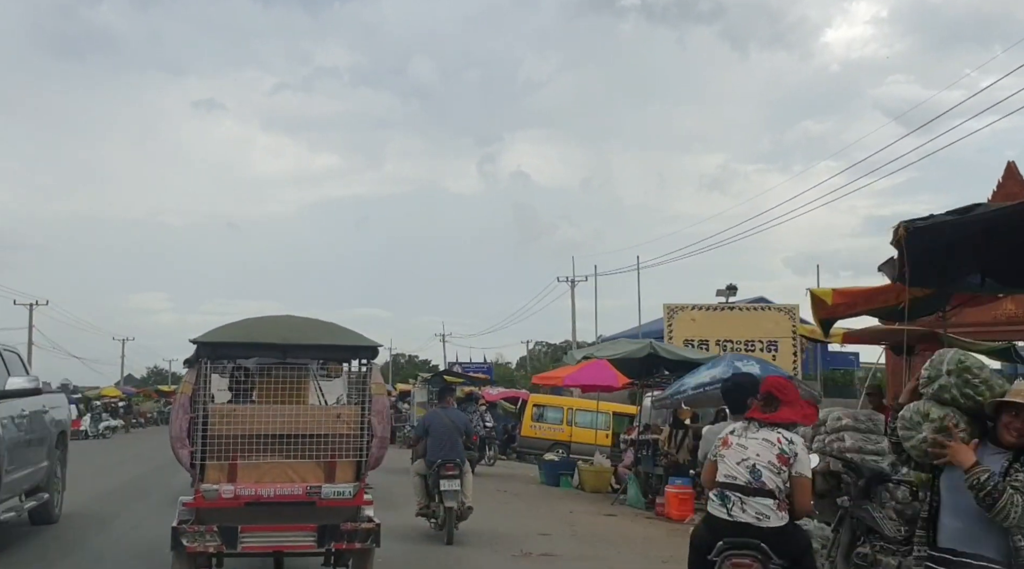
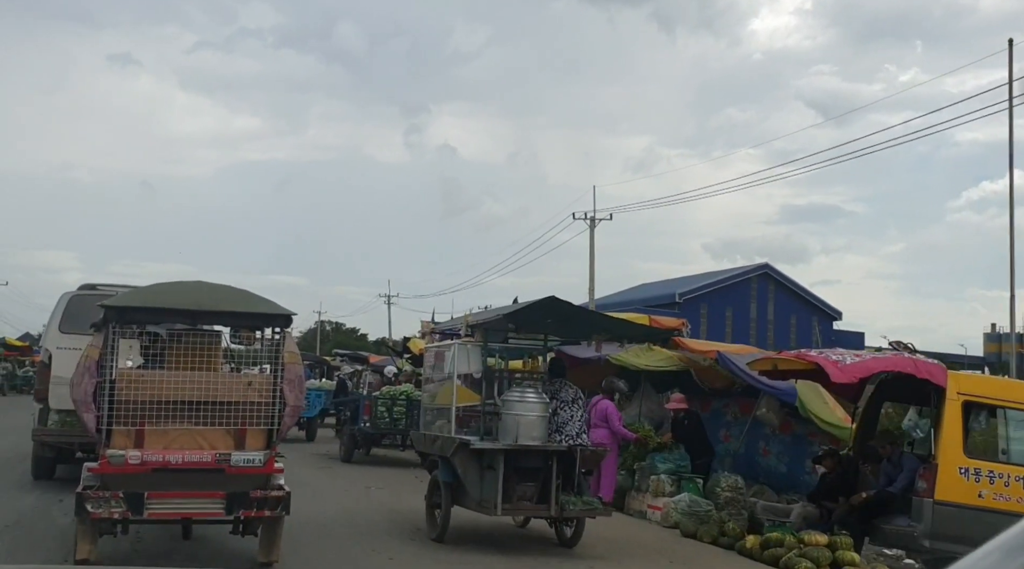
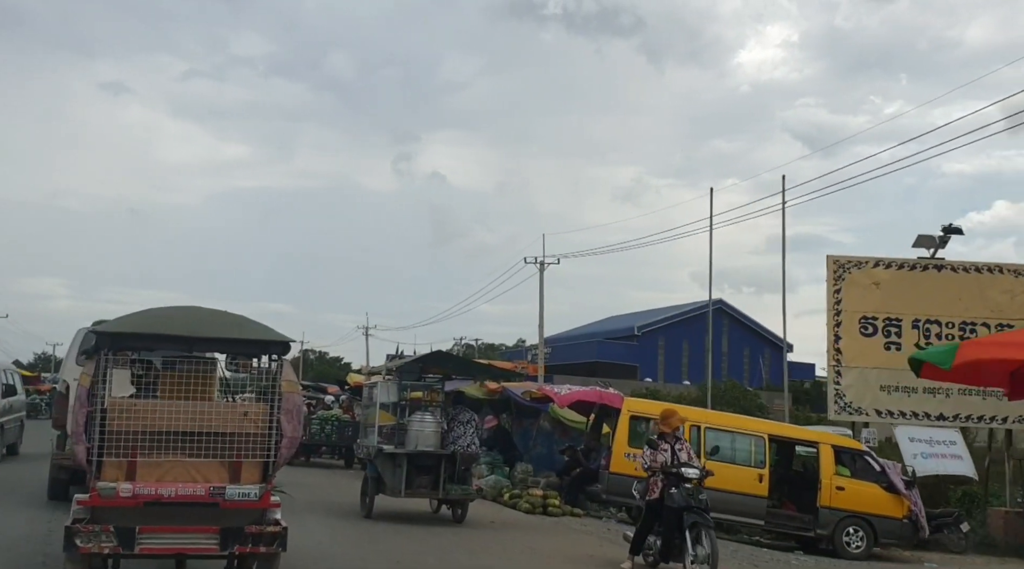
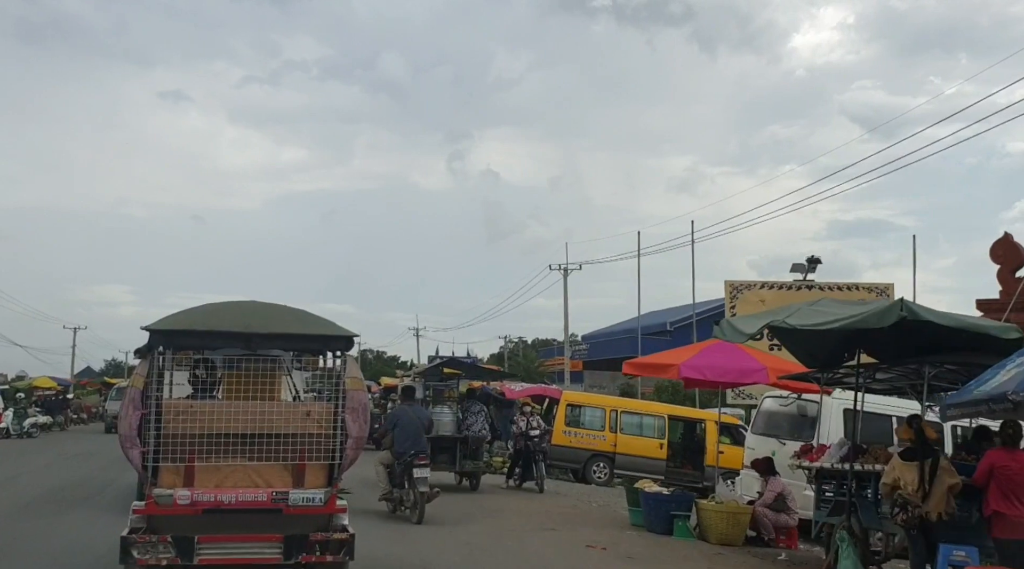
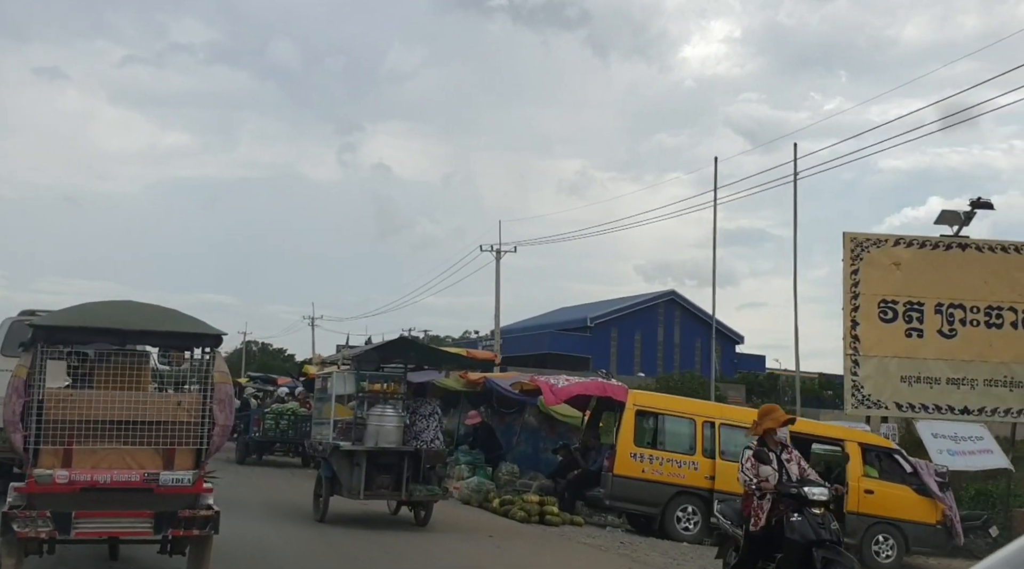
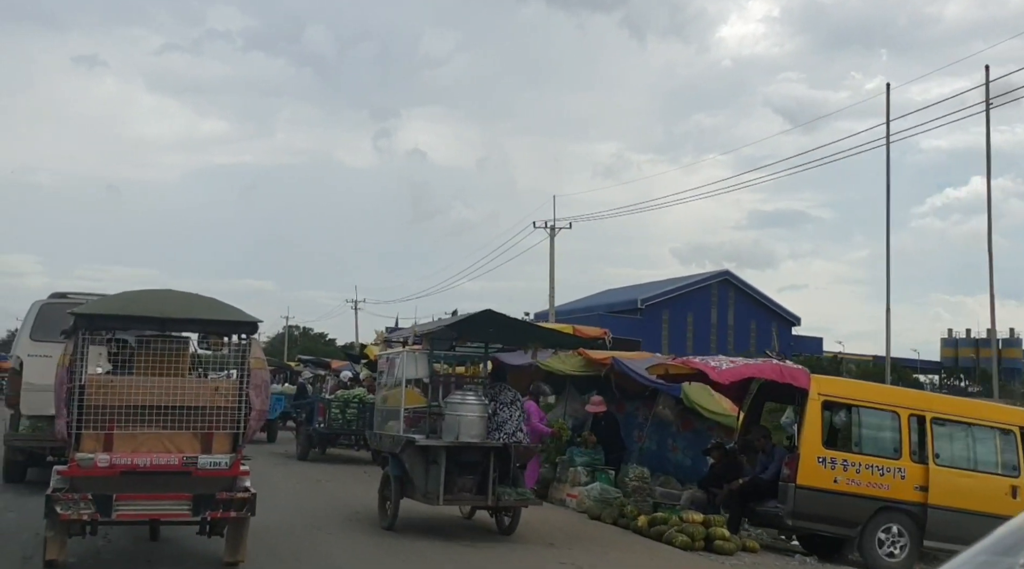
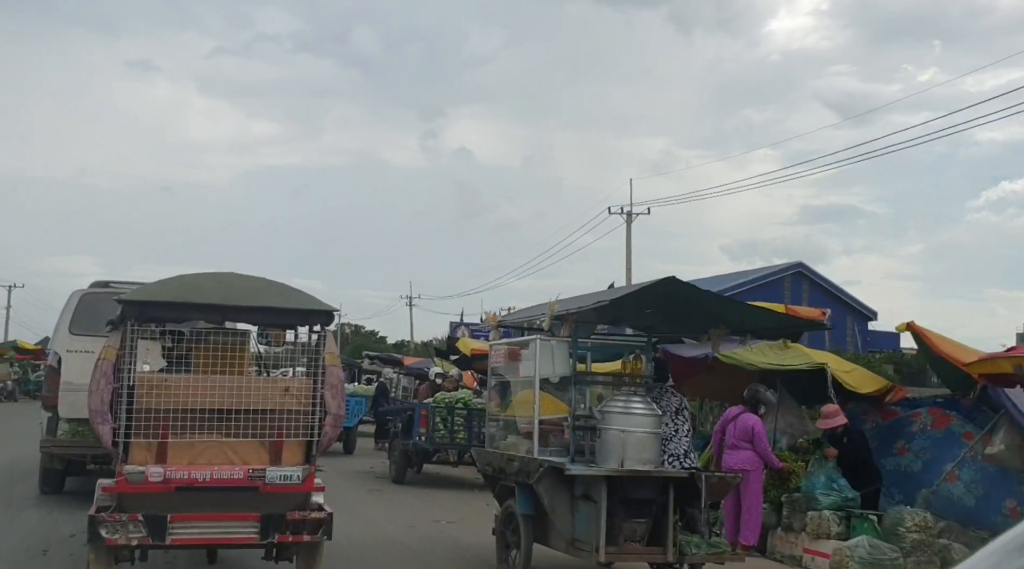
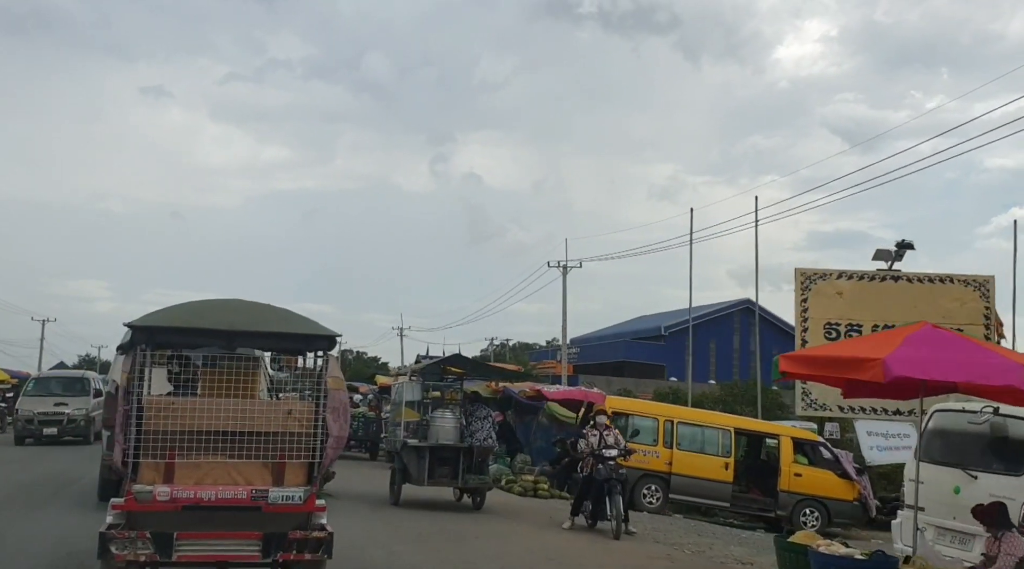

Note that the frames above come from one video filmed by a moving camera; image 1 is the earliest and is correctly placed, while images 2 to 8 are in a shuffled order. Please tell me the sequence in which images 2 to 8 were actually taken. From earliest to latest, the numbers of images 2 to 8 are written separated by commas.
4, 8, 3, 5, 6, 2, 7
